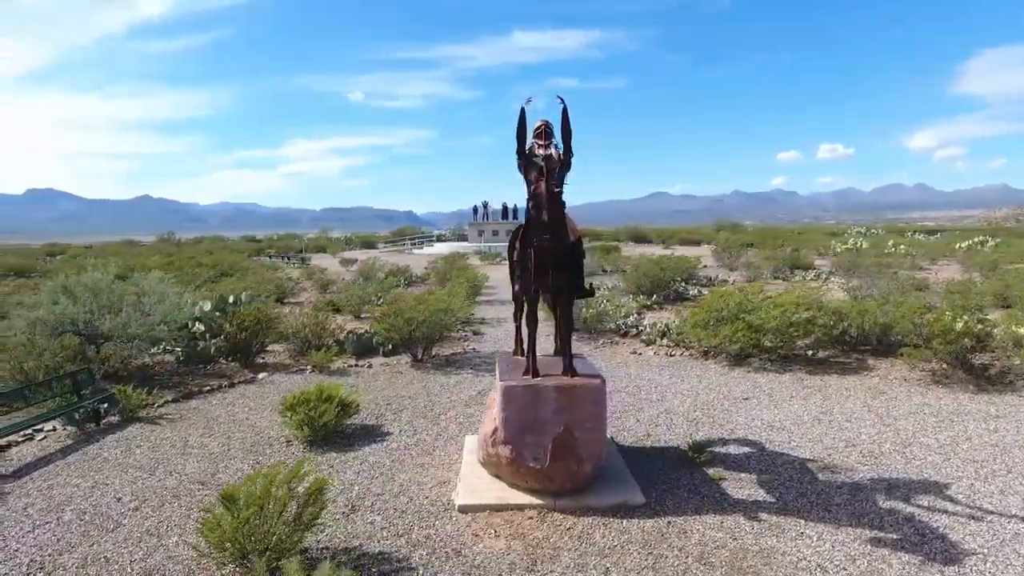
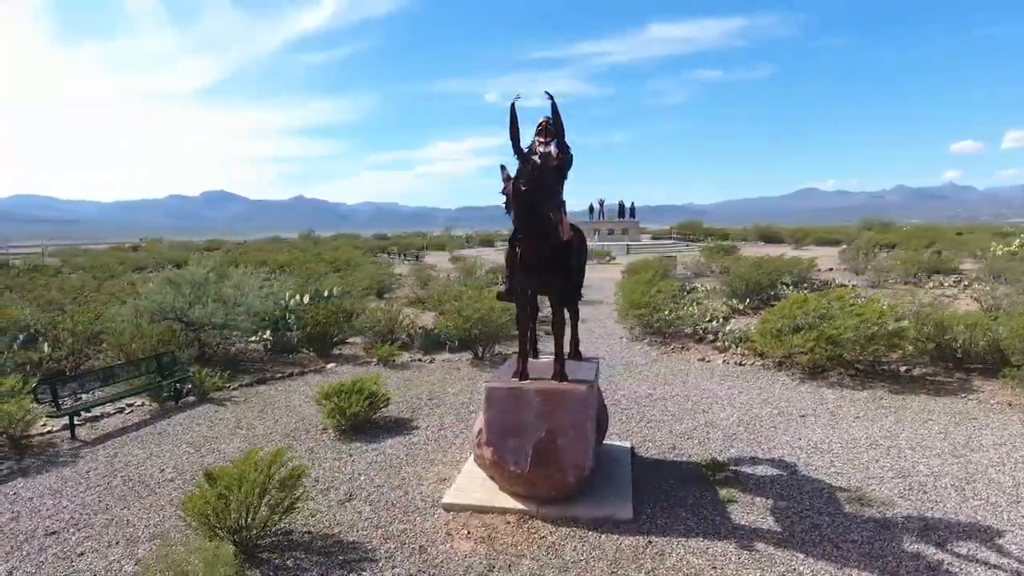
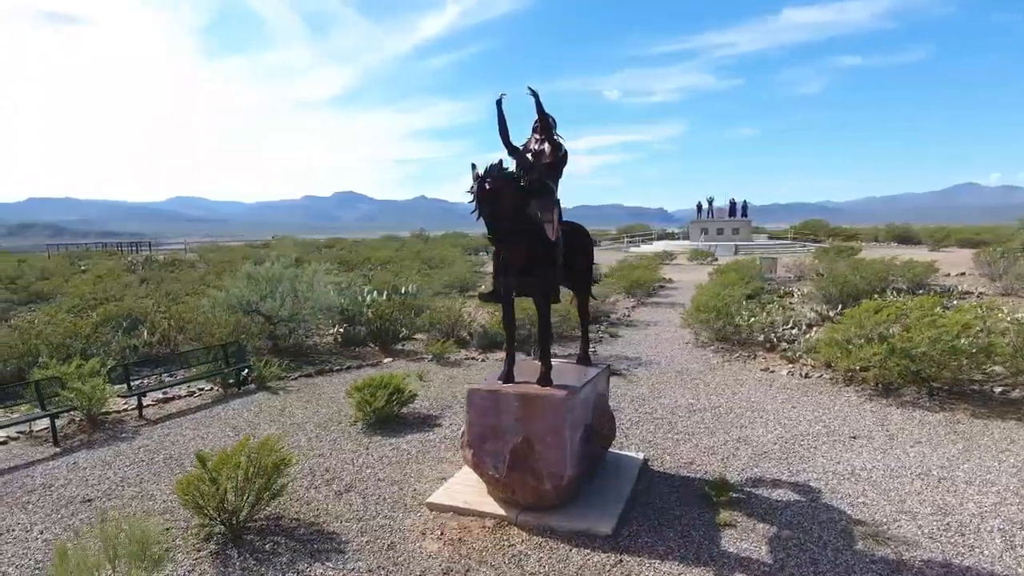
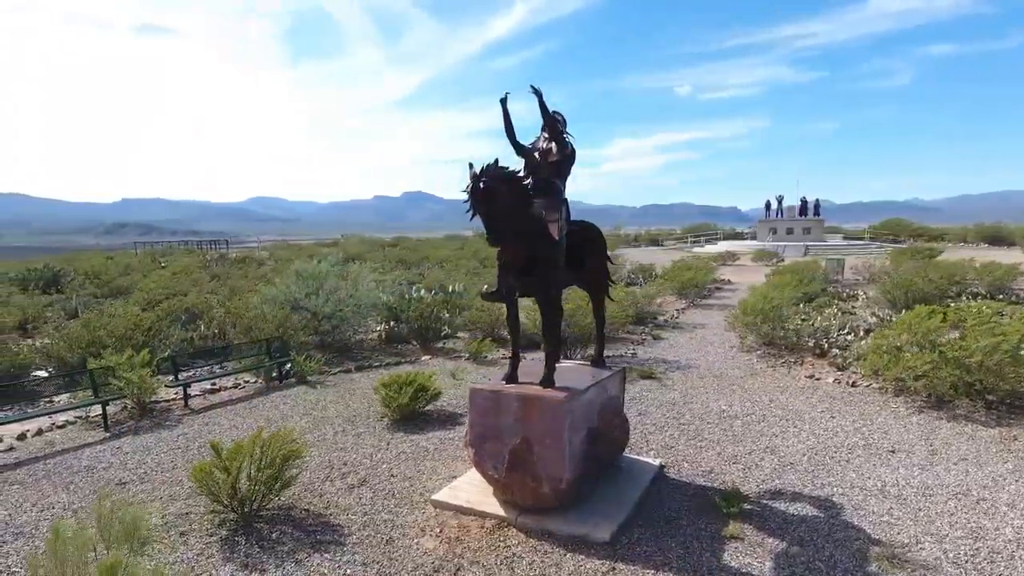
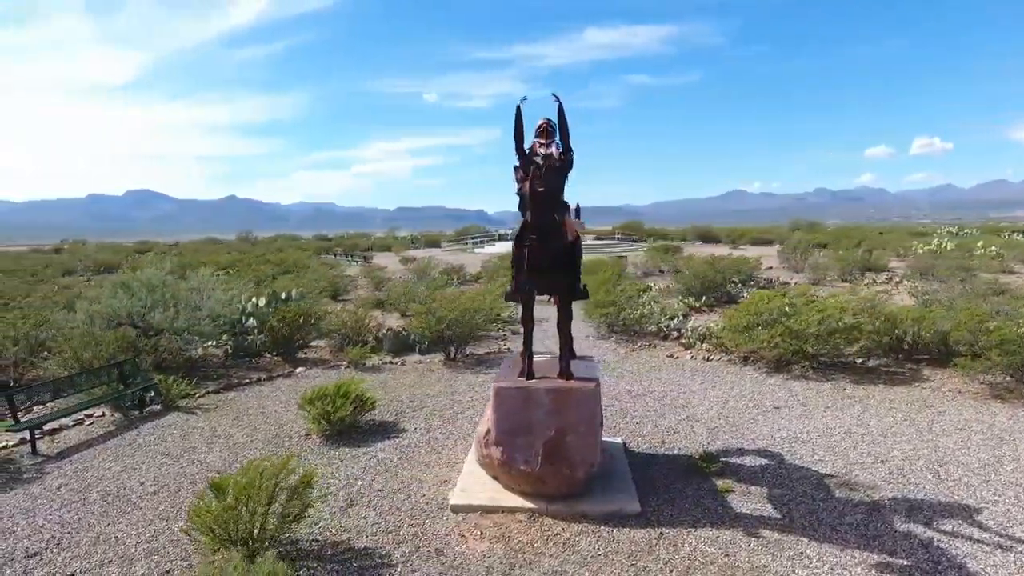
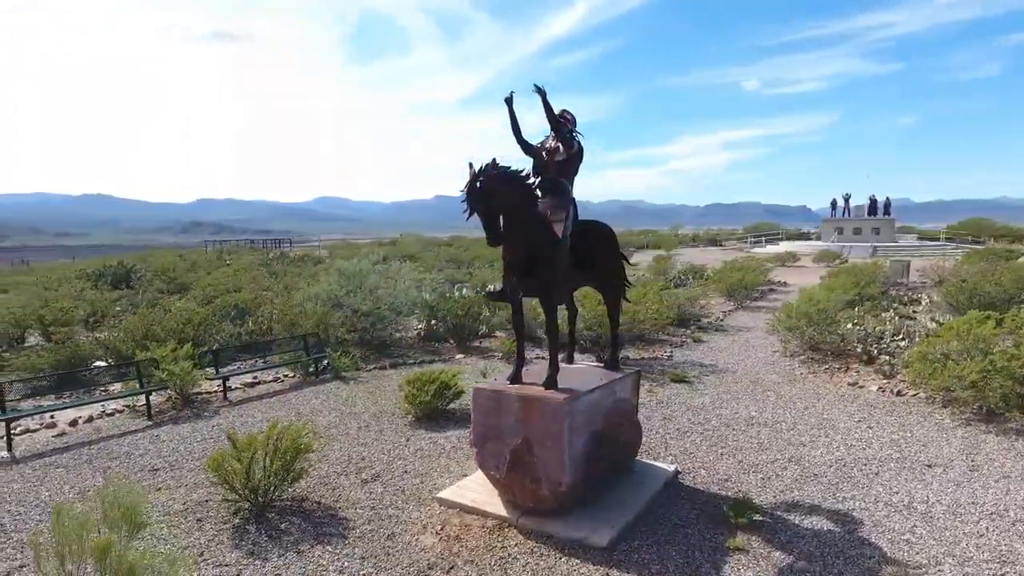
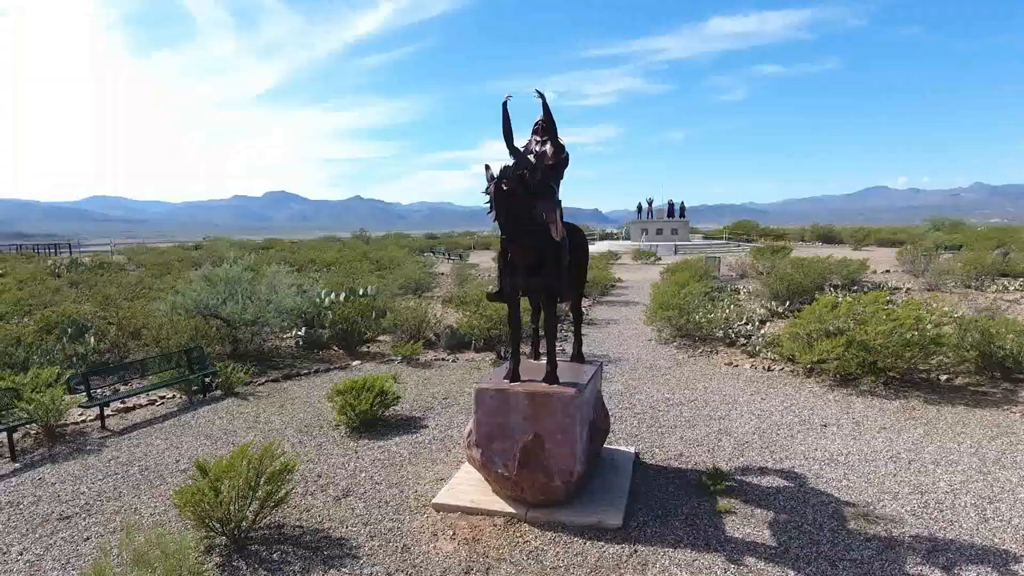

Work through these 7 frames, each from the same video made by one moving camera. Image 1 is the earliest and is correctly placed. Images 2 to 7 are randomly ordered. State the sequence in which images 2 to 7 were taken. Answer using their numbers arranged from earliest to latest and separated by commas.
5, 2, 7, 3, 4, 6
